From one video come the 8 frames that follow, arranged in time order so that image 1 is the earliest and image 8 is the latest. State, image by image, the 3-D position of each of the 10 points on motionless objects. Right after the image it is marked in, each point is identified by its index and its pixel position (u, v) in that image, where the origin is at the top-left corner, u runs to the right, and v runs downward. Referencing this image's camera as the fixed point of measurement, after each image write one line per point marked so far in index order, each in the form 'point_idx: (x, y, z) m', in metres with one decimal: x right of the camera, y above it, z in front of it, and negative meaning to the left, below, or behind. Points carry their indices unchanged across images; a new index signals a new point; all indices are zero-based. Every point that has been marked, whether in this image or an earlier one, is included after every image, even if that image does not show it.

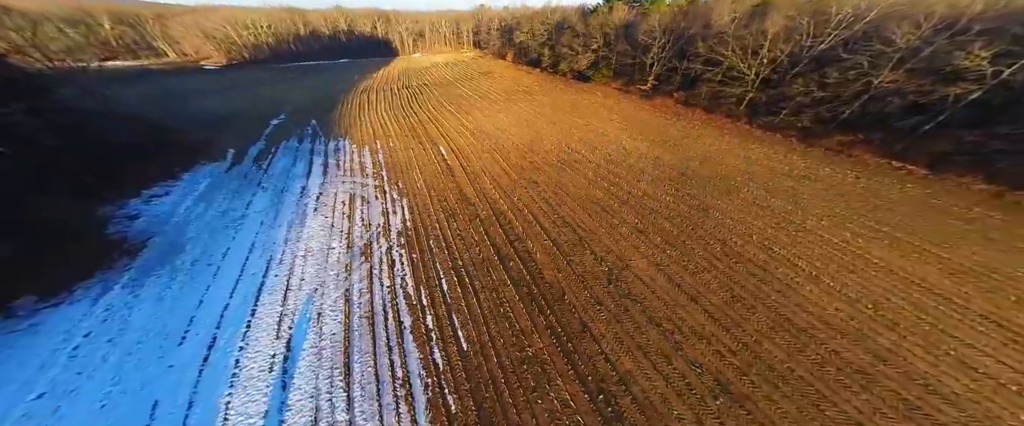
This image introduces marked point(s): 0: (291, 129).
0: (-12.3, +4.8, +14.3) m
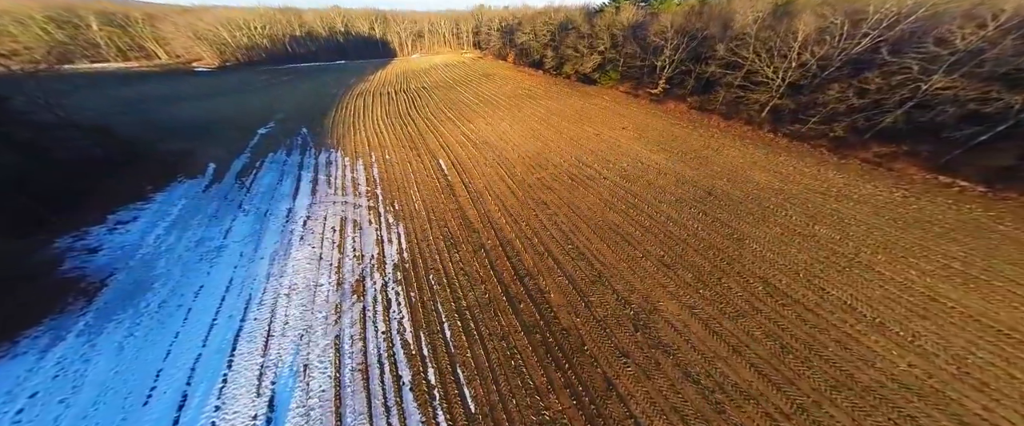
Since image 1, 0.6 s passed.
0: (-12.1, +3.9, +13.3) m
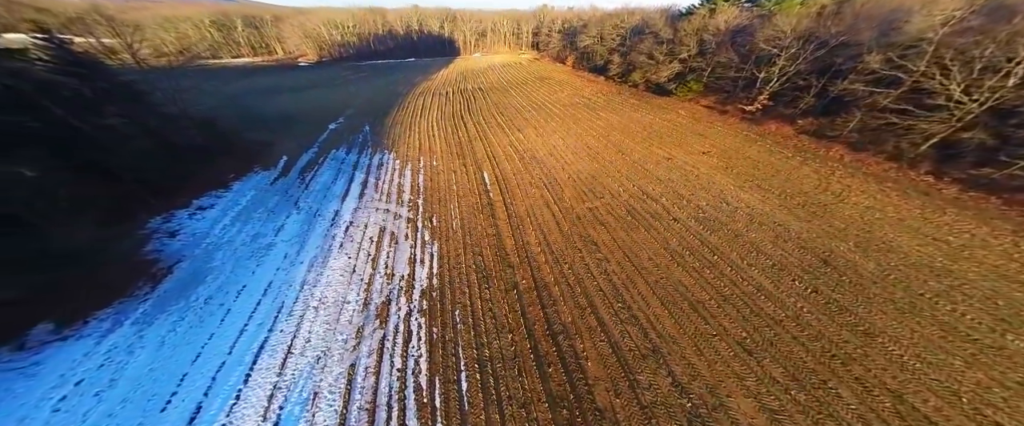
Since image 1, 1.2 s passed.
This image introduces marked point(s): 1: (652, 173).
0: (-9.4, +4.3, +14.2) m
1: (+5.0, +1.4, +9.3) m
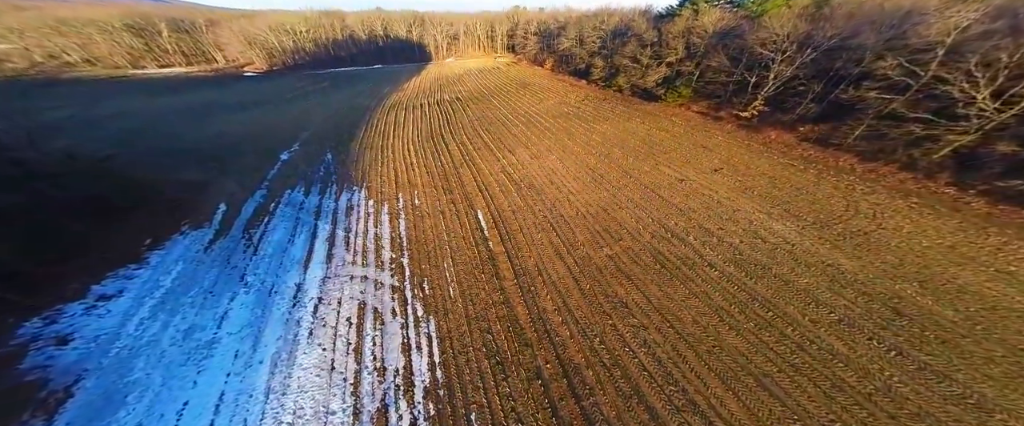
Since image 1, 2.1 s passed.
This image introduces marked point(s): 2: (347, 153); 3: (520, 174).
0: (-10.0, +2.0, +12.0) m
1: (+5.0, +0.4, +8.4) m
2: (-8.5, +3.0, +13.3) m
3: (+0.3, +1.5, +10.4) m
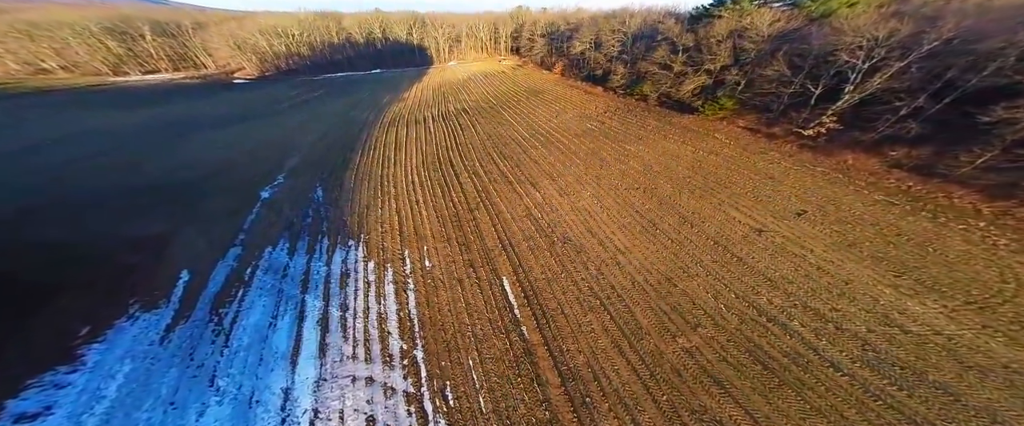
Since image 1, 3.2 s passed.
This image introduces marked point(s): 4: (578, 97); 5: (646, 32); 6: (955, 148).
0: (-9.1, +0.1, +10.4) m
1: (+5.9, -1.2, +6.6) m
2: (-7.6, +1.1, +11.6) m
3: (+1.2, -0.2, +8.6) m
4: (+4.8, +8.7, +19.4) m
5: (+8.7, +12.6, +18.0) m
6: (+13.1, +2.0, +7.9) m
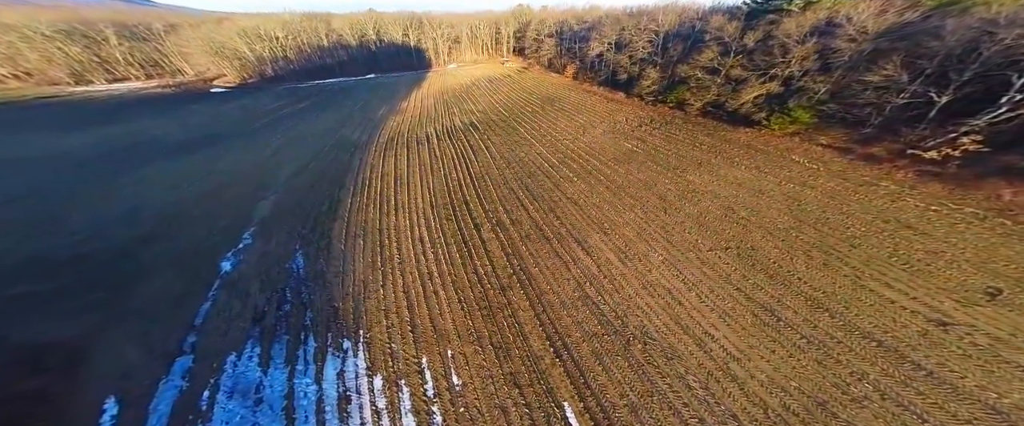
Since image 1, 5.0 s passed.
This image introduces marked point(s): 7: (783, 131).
0: (-7.8, -2.2, +8.3) m
1: (+7.2, -2.8, +4.4) m
2: (-6.3, -1.1, +9.5) m
3: (+2.5, -2.0, +6.5) m
4: (+5.7, +7.1, +17.1) m
5: (+9.5, +11.2, +15.6) m
6: (+14.3, +0.7, +5.6) m
7: (+11.1, +3.5, +10.7) m
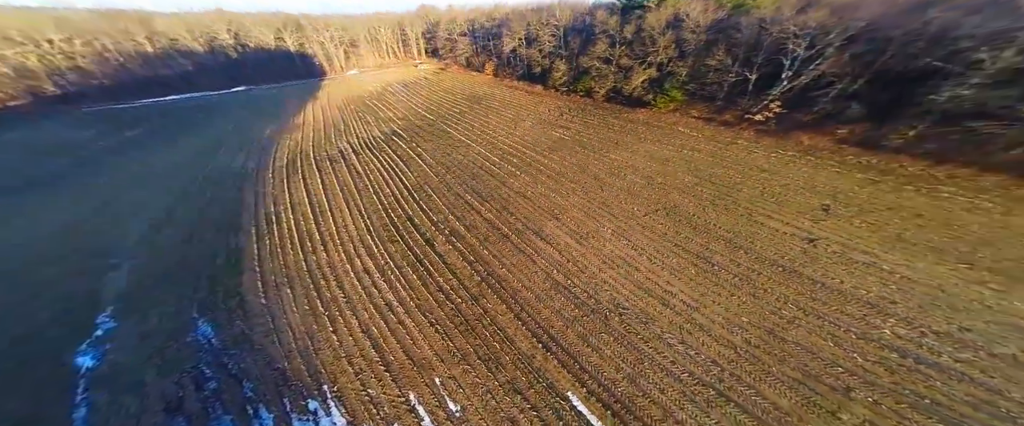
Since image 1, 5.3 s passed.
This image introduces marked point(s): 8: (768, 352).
0: (-8.4, -3.8, +6.2) m
1: (+6.9, -1.5, +5.9) m
2: (-7.5, -2.5, +7.7) m
3: (+1.8, -1.7, +6.8) m
4: (+0.7, +7.7, +17.7) m
5: (+3.9, +12.4, +17.0) m
6: (+12.7, +3.2, +8.6) m
7: (+7.9, +5.2, +12.8) m
8: (+4.7, -2.6, +5.2) m
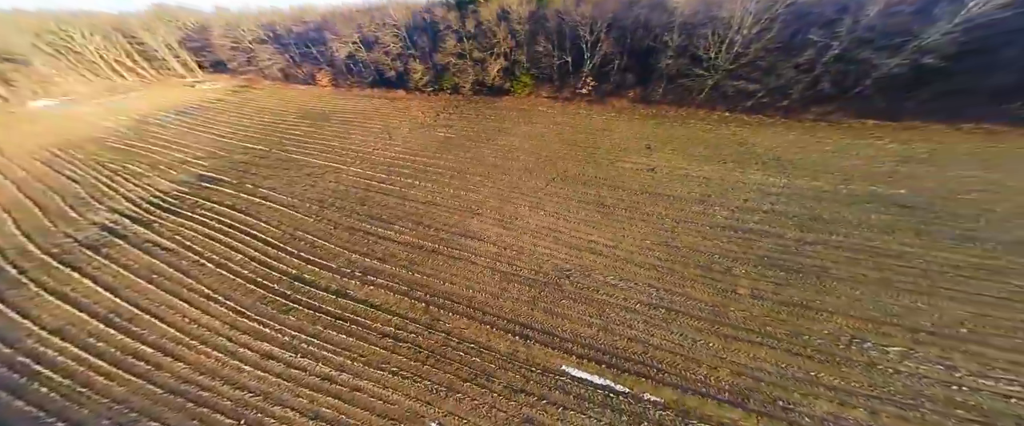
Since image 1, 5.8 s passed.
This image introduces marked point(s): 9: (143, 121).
0: (-7.7, -6.4, +2.7) m
1: (+5.1, +0.6, +8.2) m
2: (-7.9, -5.0, +4.3) m
3: (+0.3, -1.2, +7.1) m
4: (-7.8, +6.5, +16.1) m
5: (-6.3, +12.1, +16.3) m
6: (+7.5, +6.7, +12.6) m
7: (+1.1, +6.8, +14.5) m
8: (+3.7, -1.1, +6.8) m
9: (-25.5, +6.0, +18.9) m
